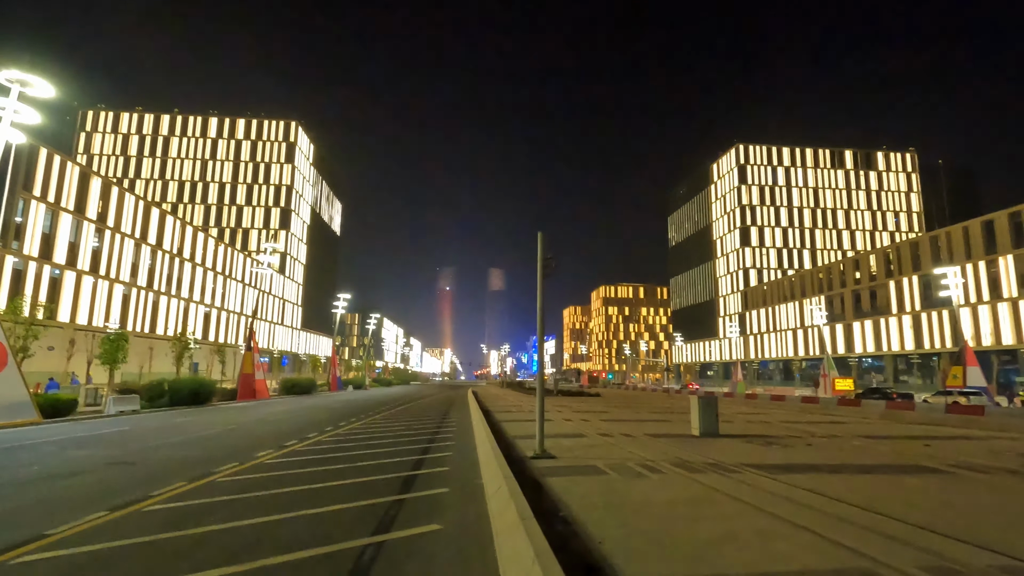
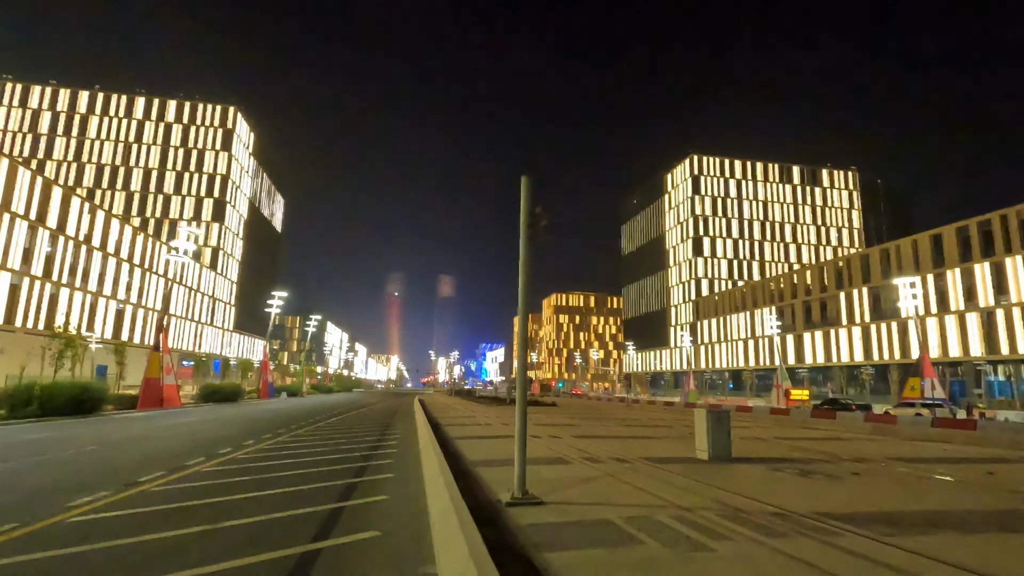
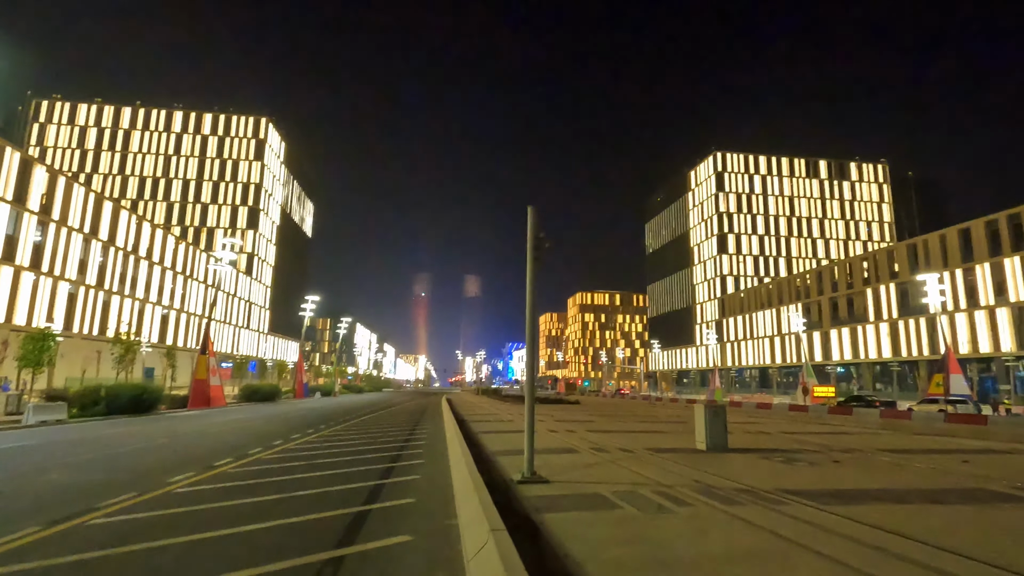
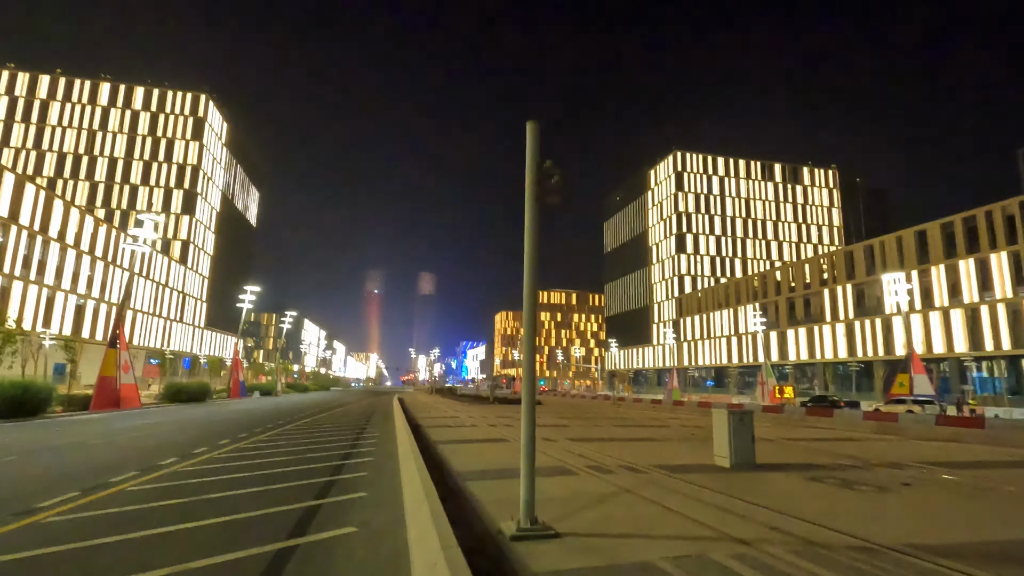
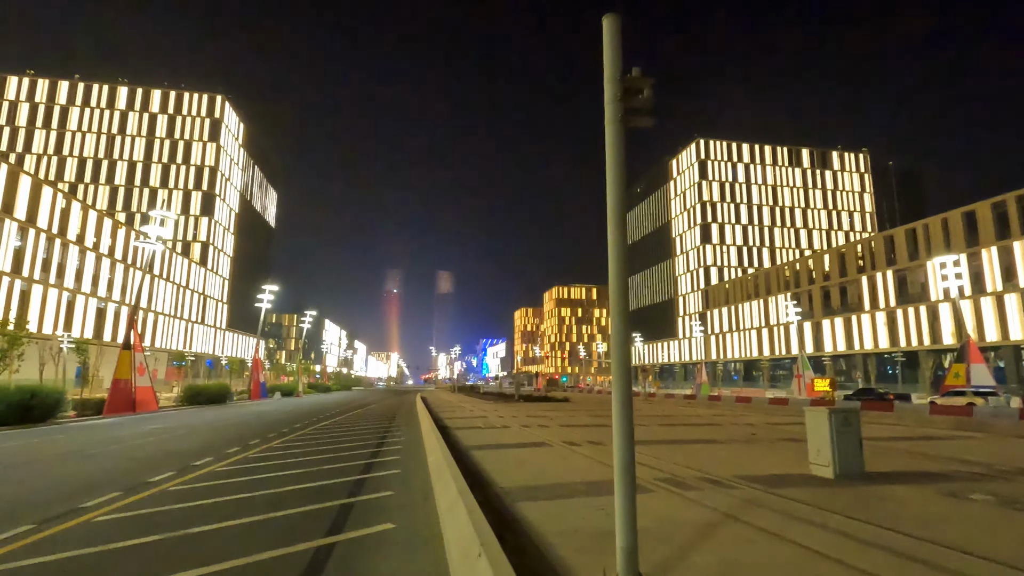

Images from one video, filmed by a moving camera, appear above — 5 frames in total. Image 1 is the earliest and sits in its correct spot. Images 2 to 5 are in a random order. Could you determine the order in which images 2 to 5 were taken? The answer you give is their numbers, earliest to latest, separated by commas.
3, 2, 4, 5
